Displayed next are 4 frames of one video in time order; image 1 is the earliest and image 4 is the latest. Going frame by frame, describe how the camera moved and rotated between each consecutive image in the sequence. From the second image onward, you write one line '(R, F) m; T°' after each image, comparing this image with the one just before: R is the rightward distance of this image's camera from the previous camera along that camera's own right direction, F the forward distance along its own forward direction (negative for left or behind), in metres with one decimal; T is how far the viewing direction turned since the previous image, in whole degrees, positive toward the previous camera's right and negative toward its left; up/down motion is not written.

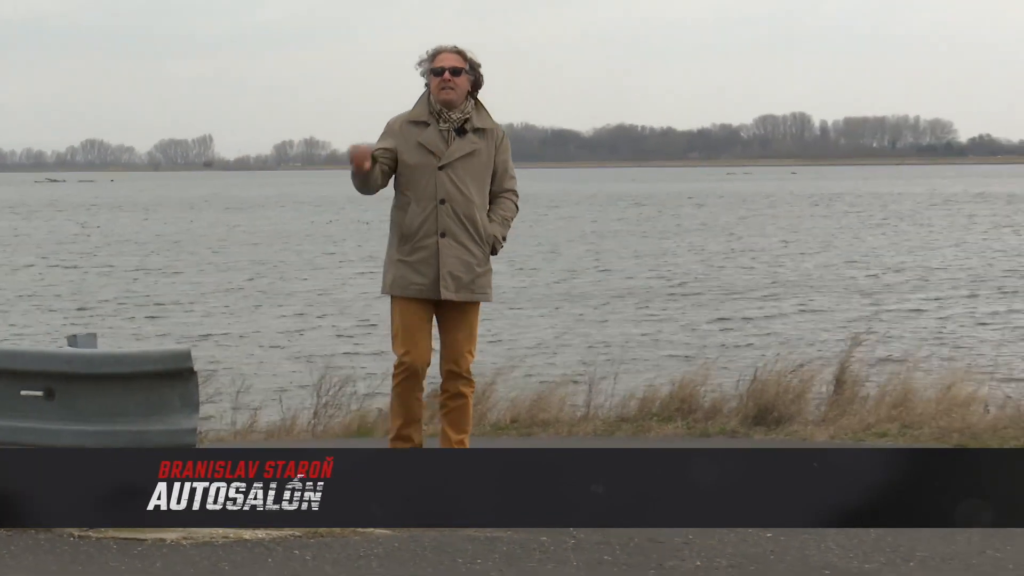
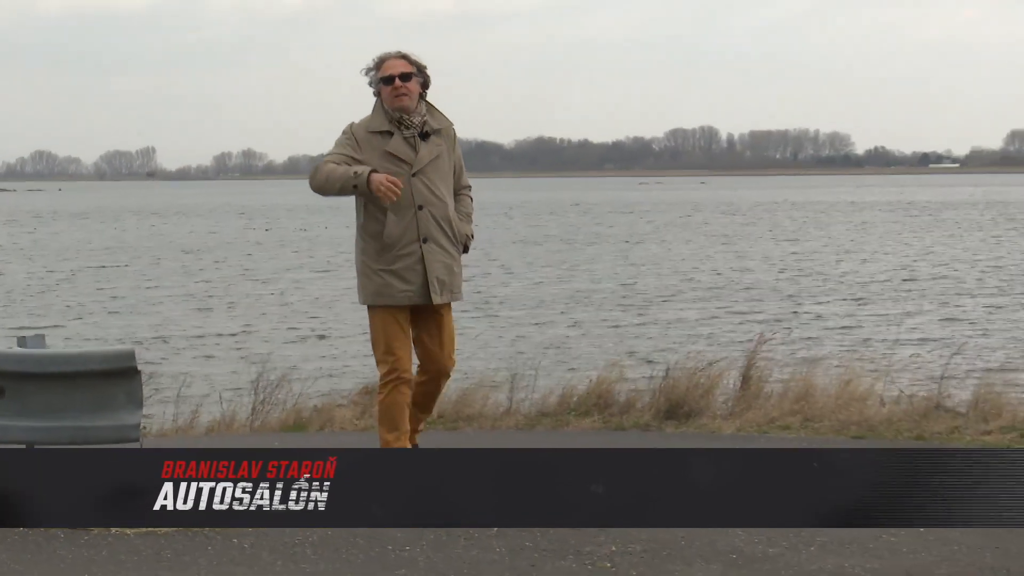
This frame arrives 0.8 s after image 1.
(0.0, -0.2) m; +1°
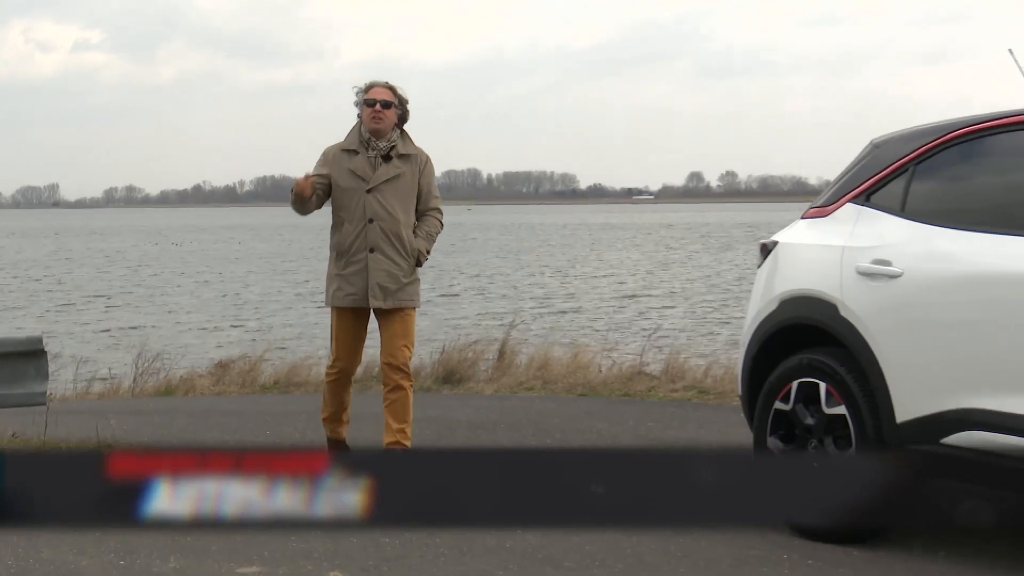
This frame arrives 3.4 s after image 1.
(+0.1, -1.0) m; +4°
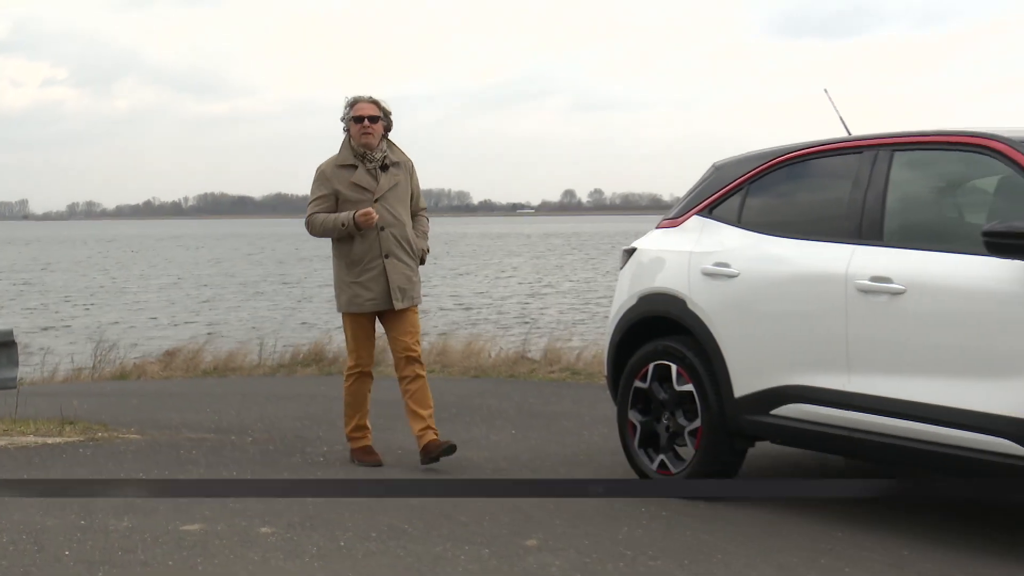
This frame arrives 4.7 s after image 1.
(0.0, -0.7) m; +3°
